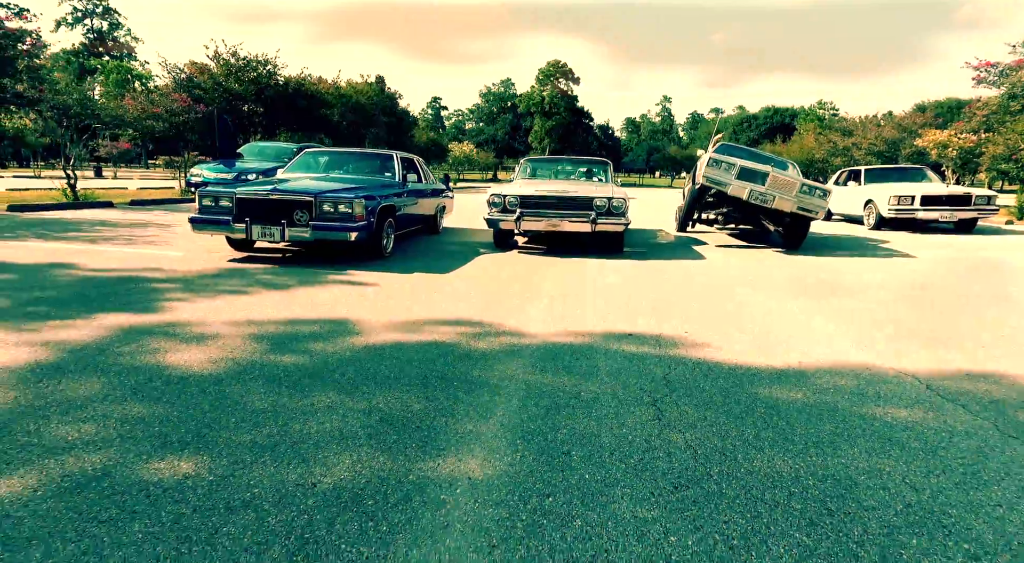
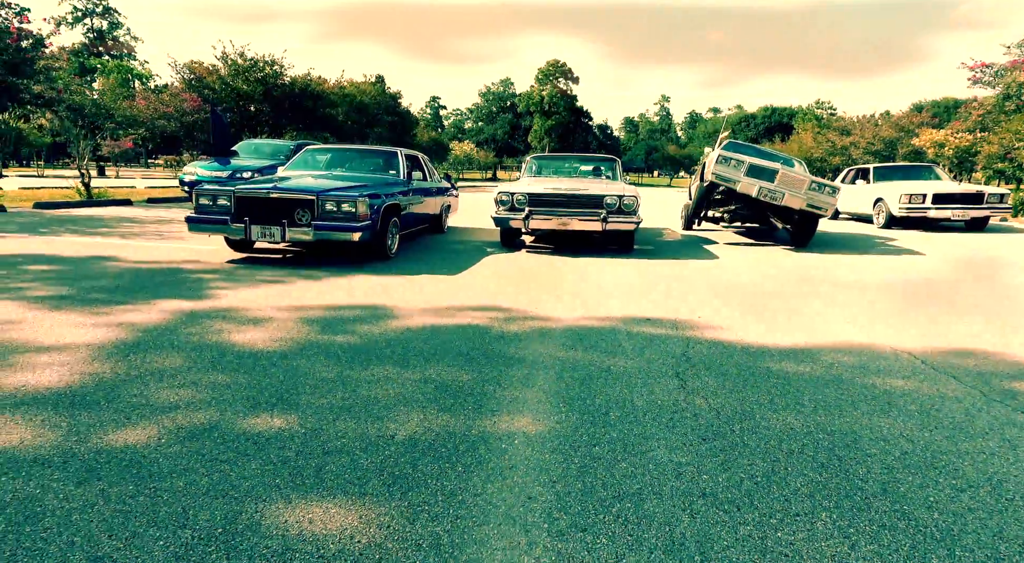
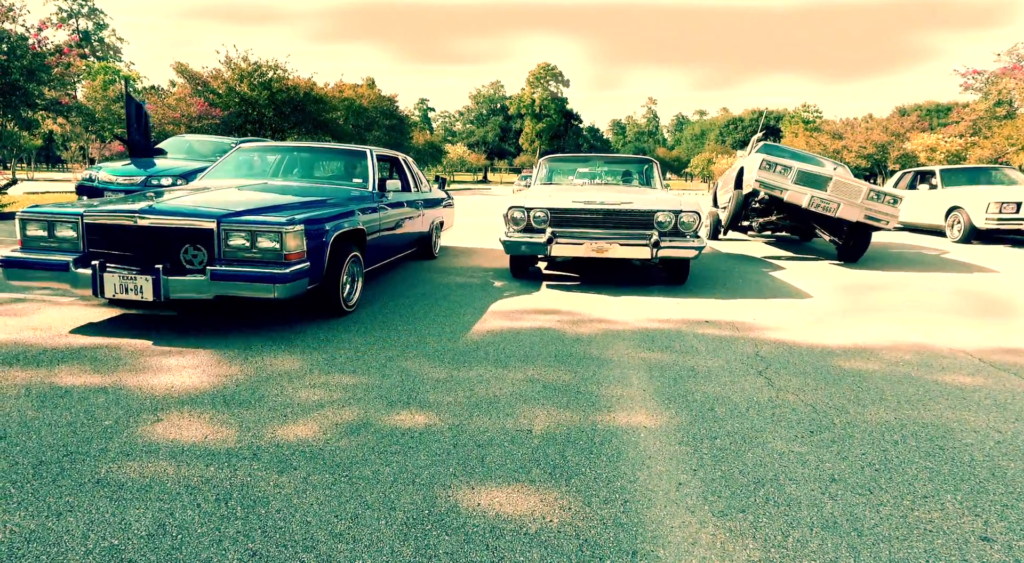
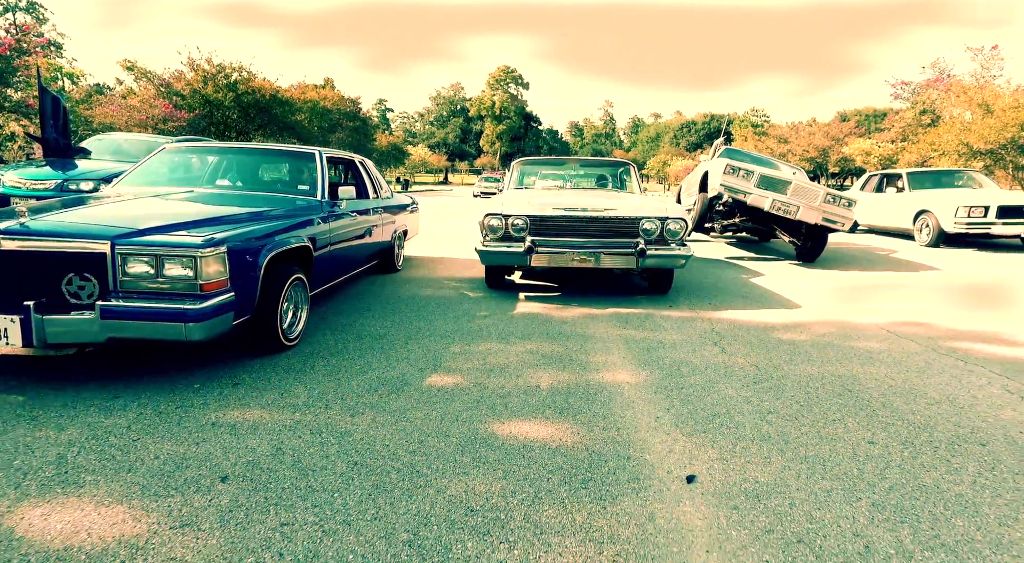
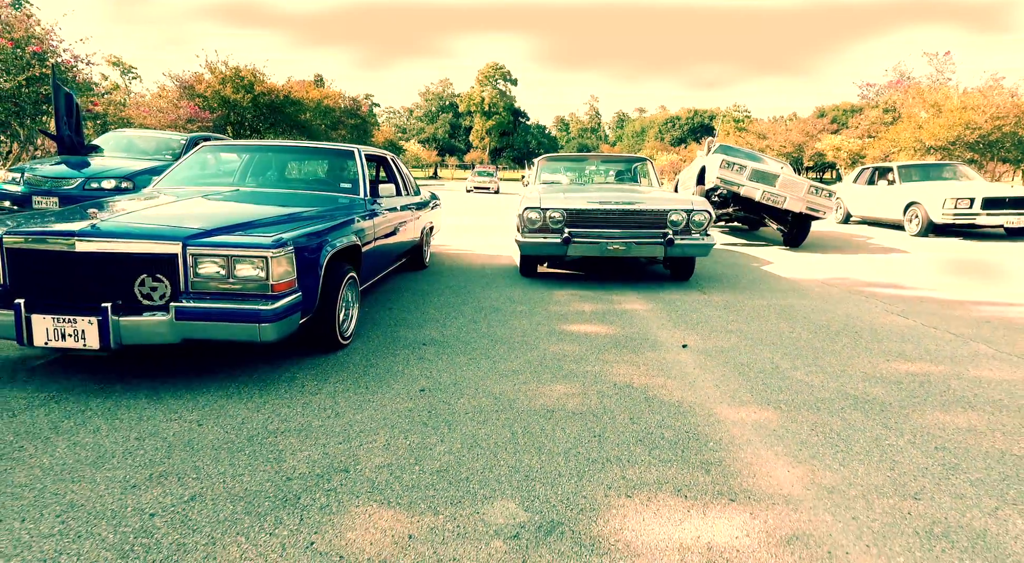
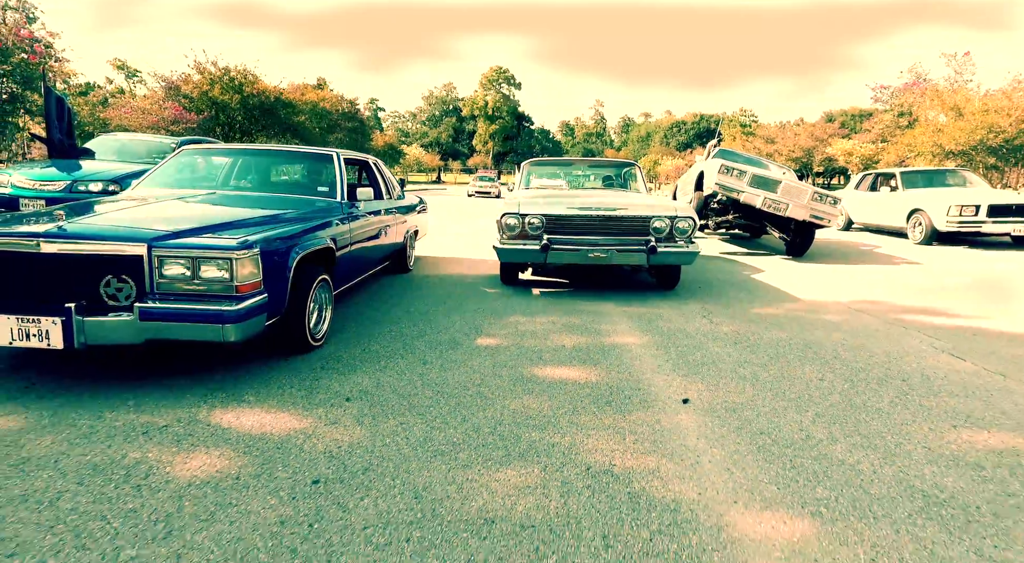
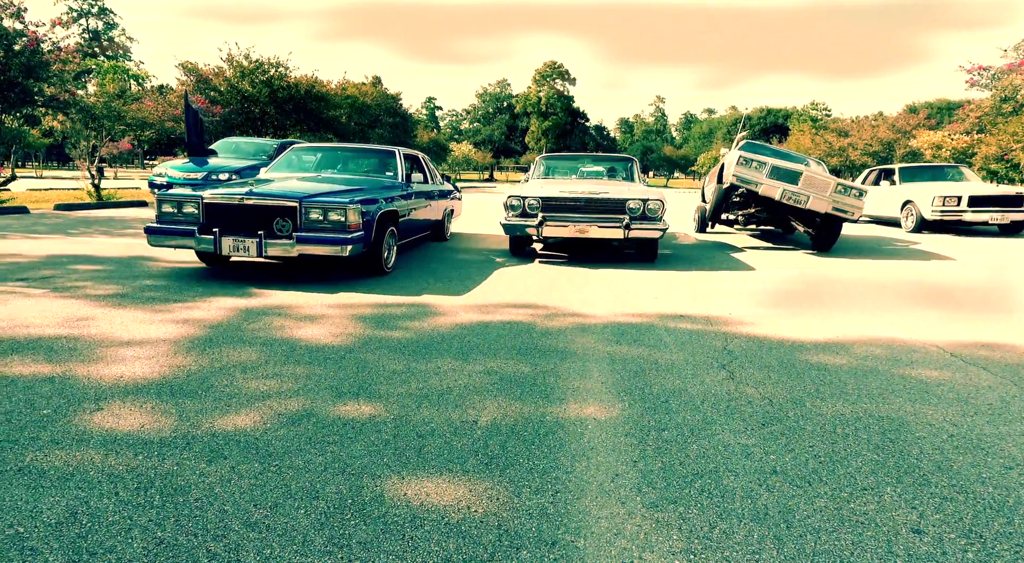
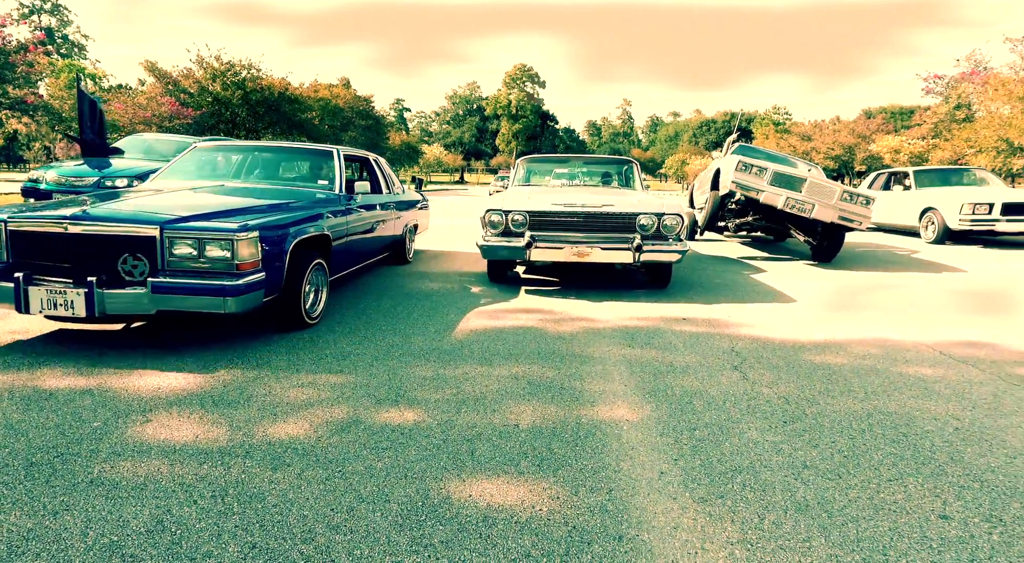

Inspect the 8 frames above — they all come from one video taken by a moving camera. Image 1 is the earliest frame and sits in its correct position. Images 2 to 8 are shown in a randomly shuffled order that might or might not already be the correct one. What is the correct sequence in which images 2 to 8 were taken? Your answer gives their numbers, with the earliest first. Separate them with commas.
2, 7, 3, 8, 4, 6, 5
